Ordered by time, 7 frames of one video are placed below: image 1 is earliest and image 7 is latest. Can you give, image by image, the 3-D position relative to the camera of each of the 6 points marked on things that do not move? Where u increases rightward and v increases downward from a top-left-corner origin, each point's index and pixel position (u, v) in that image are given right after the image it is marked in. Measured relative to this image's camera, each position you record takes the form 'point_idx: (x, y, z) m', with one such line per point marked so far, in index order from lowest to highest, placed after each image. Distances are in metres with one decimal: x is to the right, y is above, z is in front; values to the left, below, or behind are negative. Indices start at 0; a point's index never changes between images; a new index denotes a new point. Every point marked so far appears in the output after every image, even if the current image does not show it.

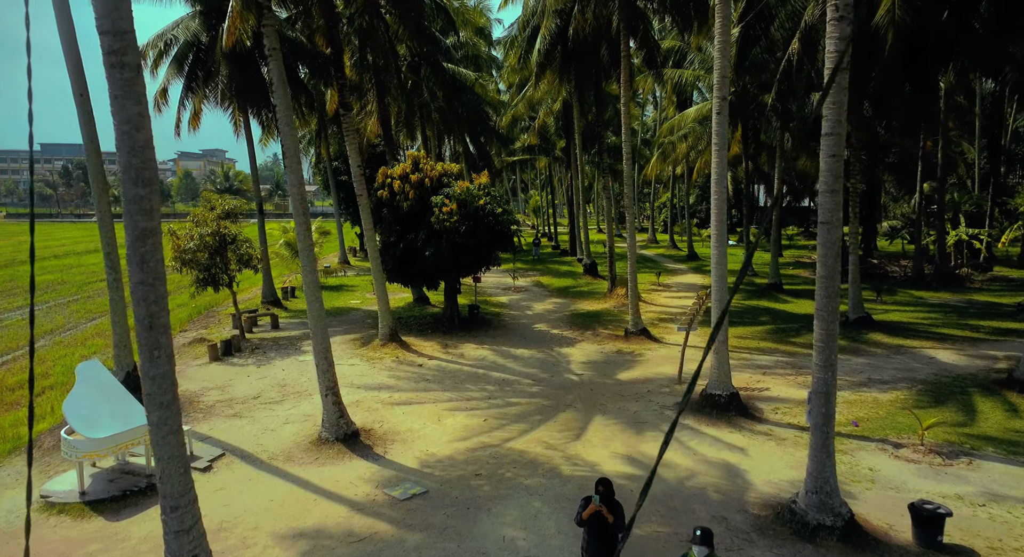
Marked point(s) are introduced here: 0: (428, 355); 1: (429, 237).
0: (-1.9, -1.8, +14.4) m
1: (-2.1, +1.1, +16.3) m
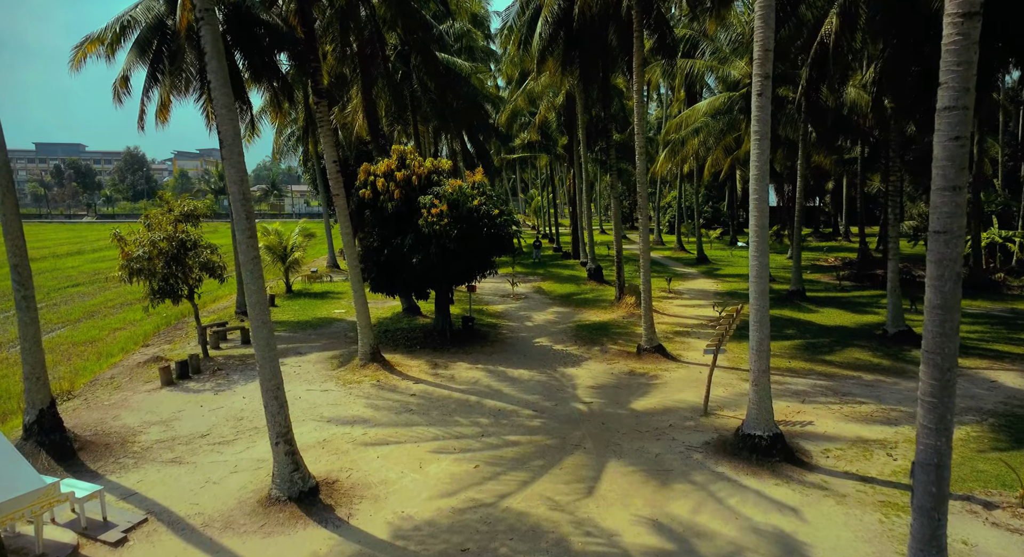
0: (-2.0, -2.0, +12.6) m
1: (-2.2, +0.8, +14.5) m
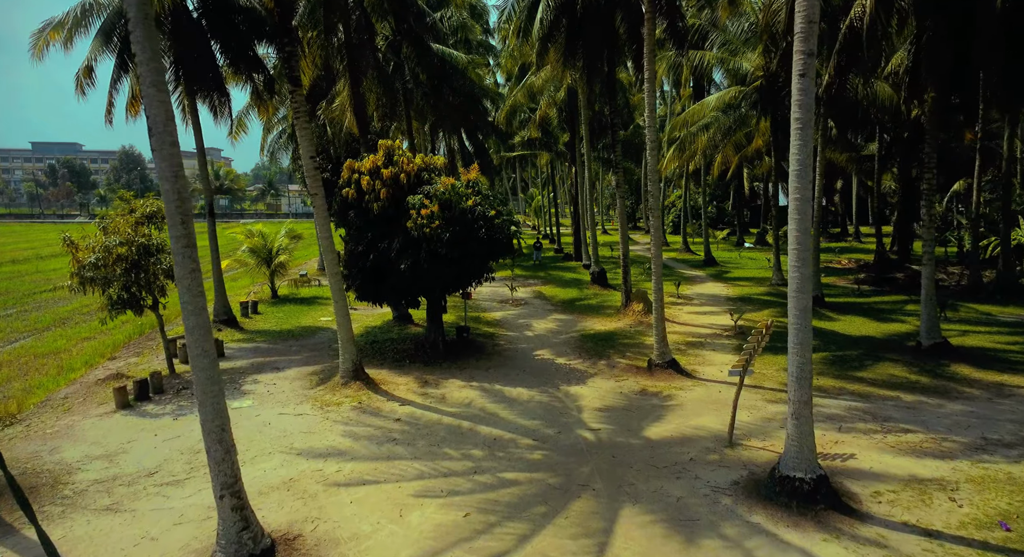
0: (-2.0, -2.2, +11.3) m
1: (-2.2, +0.7, +13.2) m
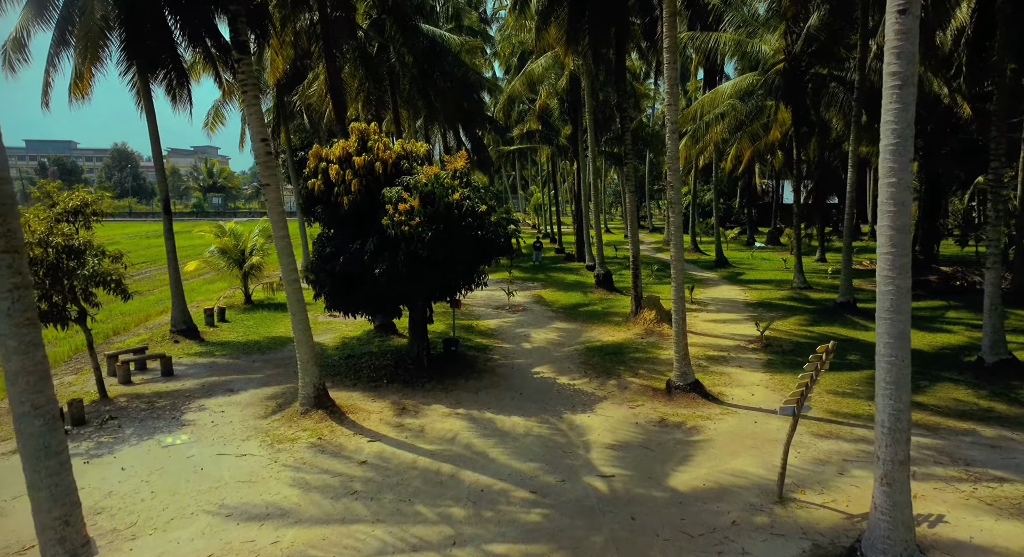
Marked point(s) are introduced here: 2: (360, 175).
0: (-2.1, -2.3, +9.3) m
1: (-2.3, +0.6, +11.2) m
2: (-2.7, +1.8, +11.2) m
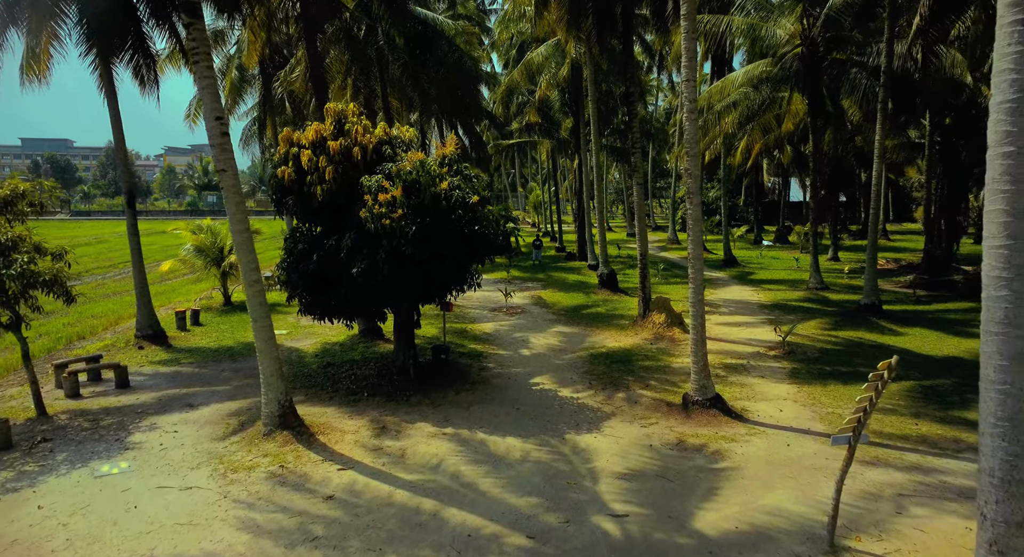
0: (-2.2, -2.3, +8.0) m
1: (-2.4, +0.5, +9.9) m
2: (-2.7, +1.8, +9.9) m
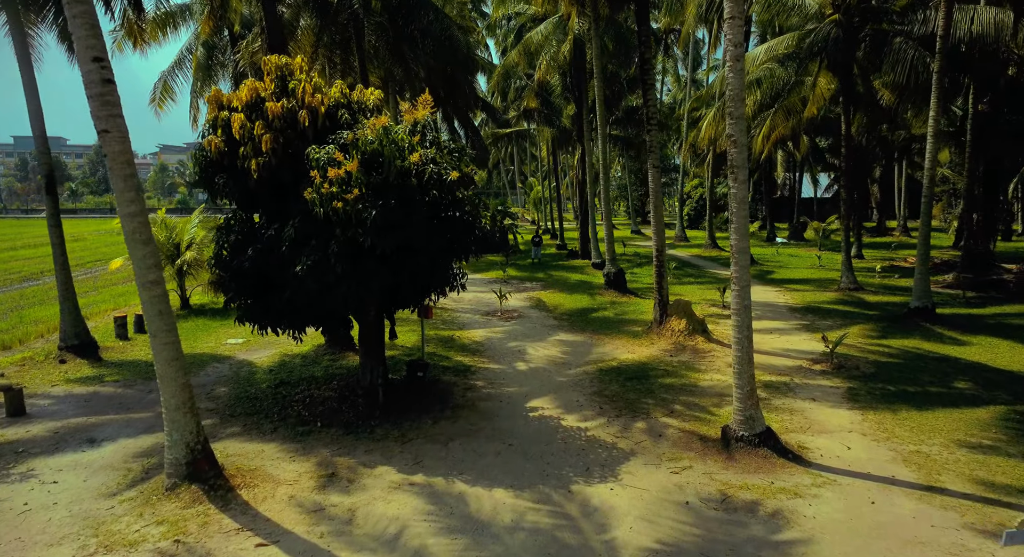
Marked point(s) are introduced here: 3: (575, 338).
0: (-2.3, -2.3, +5.8) m
1: (-2.5, +0.5, +7.7) m
2: (-2.9, +1.8, +7.8) m
3: (+1.3, -1.2, +13.1) m
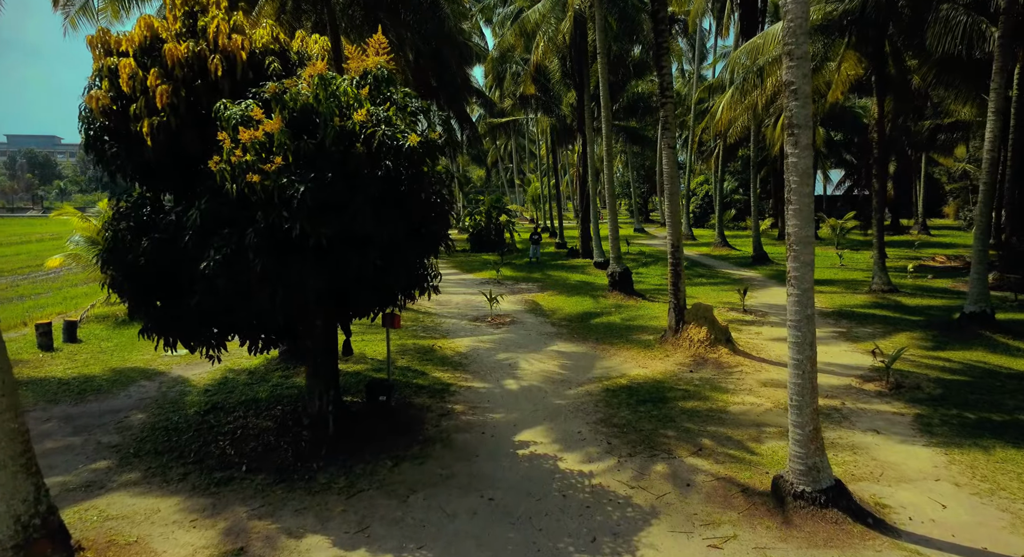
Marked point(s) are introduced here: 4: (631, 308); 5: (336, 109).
0: (-2.4, -2.3, +3.9) m
1: (-2.7, +0.5, +5.8) m
2: (-3.0, +1.8, +5.8) m
3: (+1.1, -1.2, +11.1) m
4: (+2.6, -0.6, +14.4) m
5: (-1.6, +1.5, +5.7) m
